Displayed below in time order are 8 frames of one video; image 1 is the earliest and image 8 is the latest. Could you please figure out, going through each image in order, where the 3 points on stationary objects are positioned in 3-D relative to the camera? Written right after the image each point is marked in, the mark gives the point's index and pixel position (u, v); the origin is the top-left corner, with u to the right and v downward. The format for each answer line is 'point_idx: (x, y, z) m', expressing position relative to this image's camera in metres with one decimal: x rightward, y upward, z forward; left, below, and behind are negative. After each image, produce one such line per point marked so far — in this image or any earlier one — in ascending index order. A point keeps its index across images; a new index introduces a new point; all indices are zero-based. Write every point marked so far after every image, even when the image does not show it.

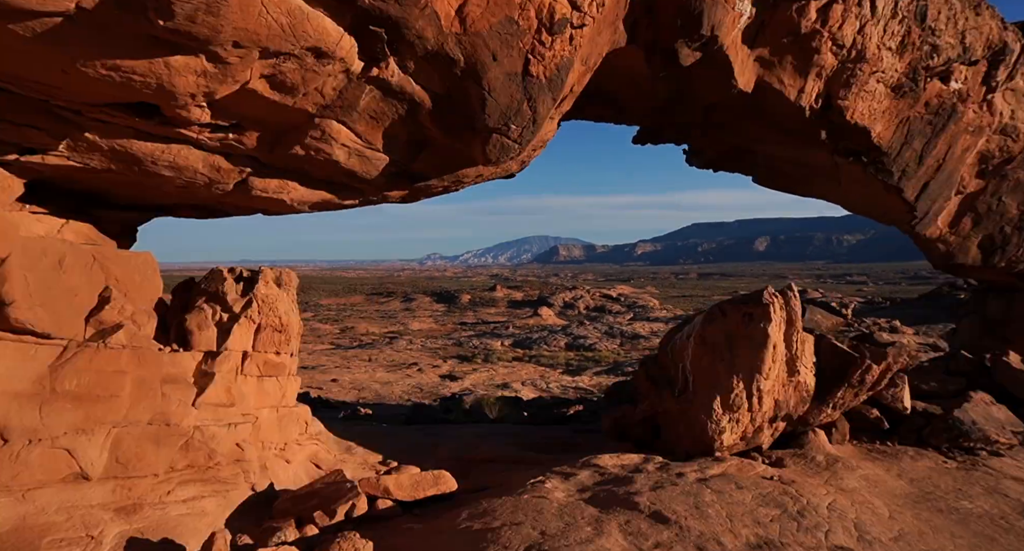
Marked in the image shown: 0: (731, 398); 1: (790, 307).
0: (+2.7, -1.5, +6.9) m
1: (+3.4, -0.4, +7.0) m
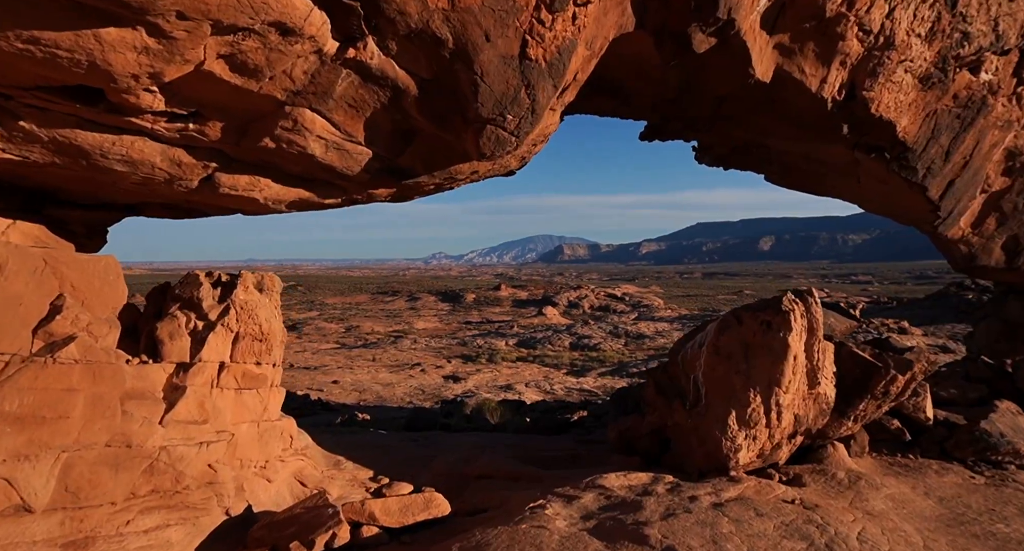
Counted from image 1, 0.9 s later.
0: (+2.6, -1.6, +6.3) m
1: (+3.4, -0.5, +6.5) m
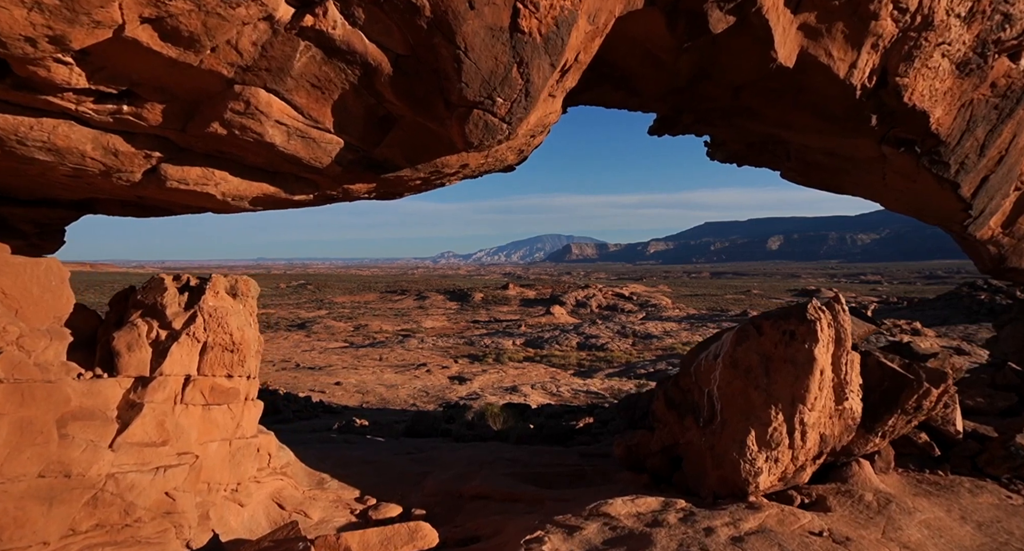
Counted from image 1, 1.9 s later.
0: (+2.6, -1.6, +5.7) m
1: (+3.4, -0.5, +5.9) m
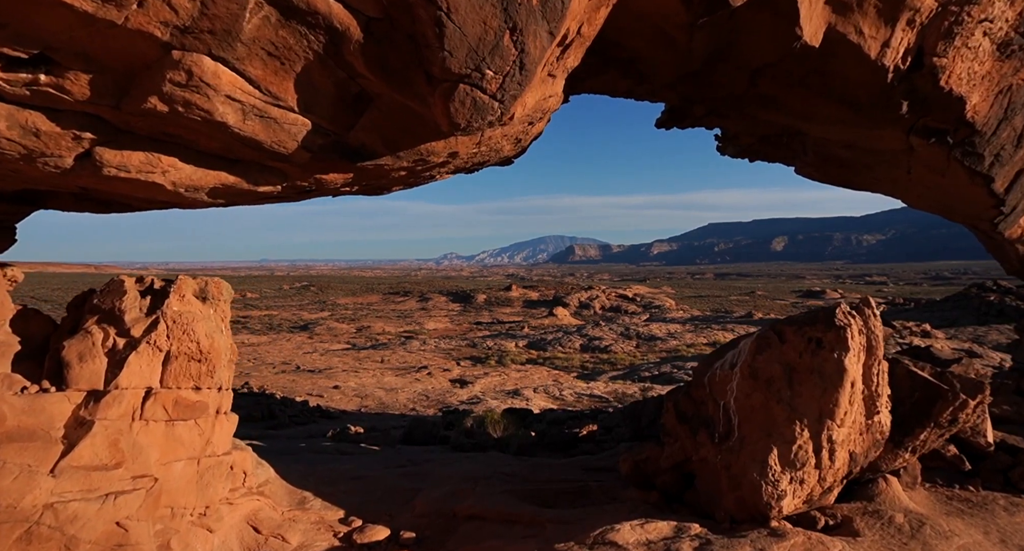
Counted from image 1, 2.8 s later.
0: (+2.6, -1.6, +5.2) m
1: (+3.4, -0.5, +5.3) m
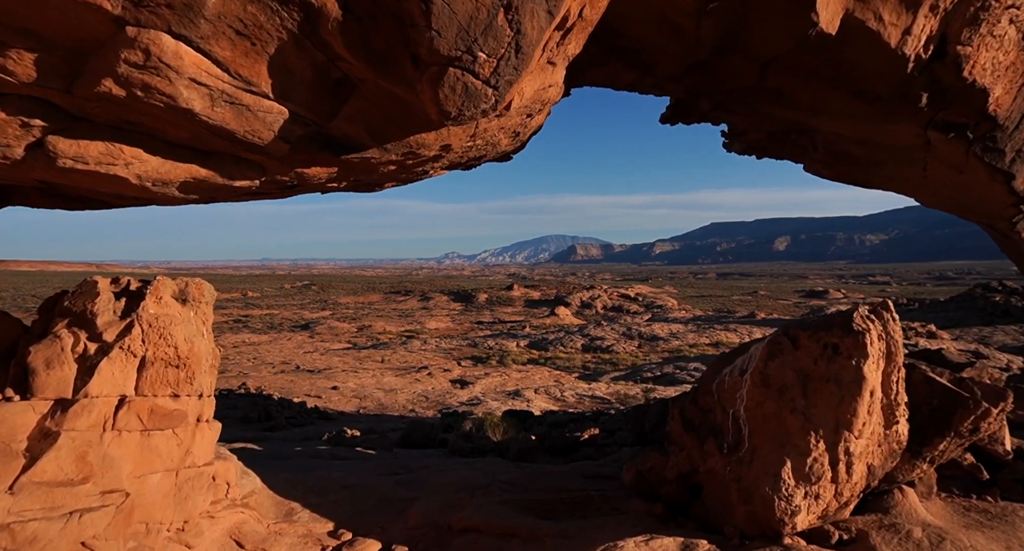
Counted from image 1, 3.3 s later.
0: (+2.5, -1.6, +4.9) m
1: (+3.3, -0.5, +5.0) m
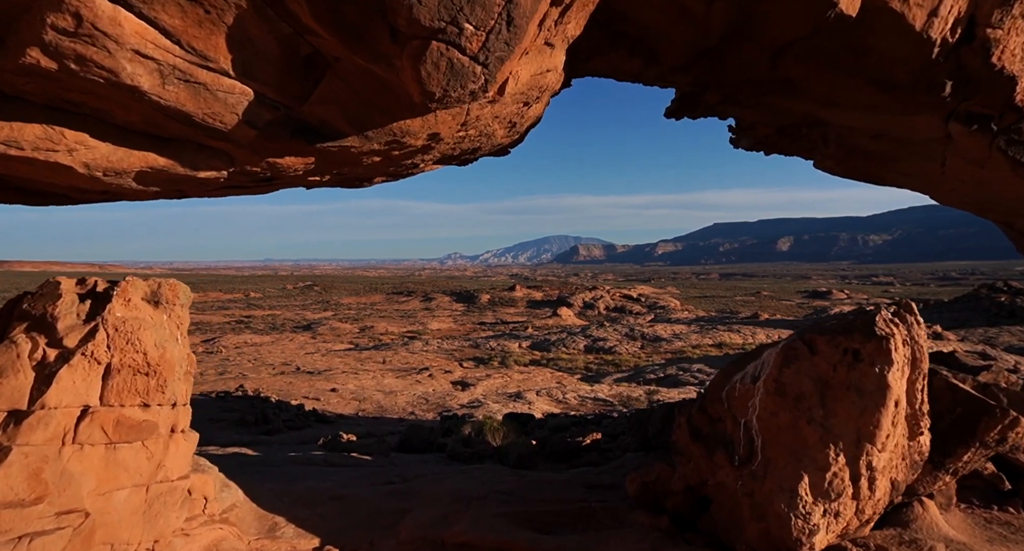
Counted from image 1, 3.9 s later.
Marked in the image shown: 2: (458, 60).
0: (+2.5, -1.6, +4.5) m
1: (+3.3, -0.5, +4.6) m
2: (-0.3, +1.1, +2.9) m
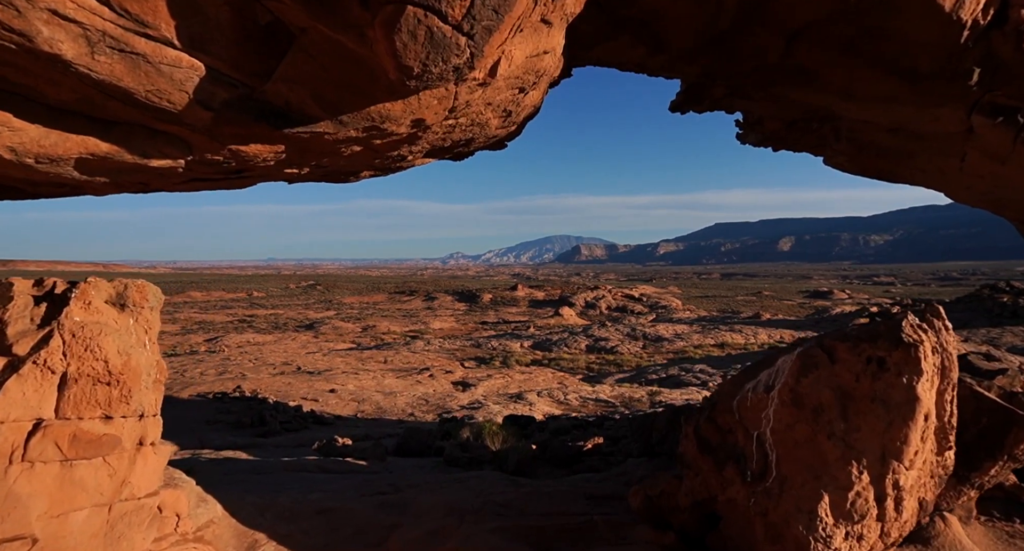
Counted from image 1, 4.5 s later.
0: (+2.5, -1.7, +4.1) m
1: (+3.3, -0.6, +4.2) m
2: (-0.3, +1.1, +2.5) m
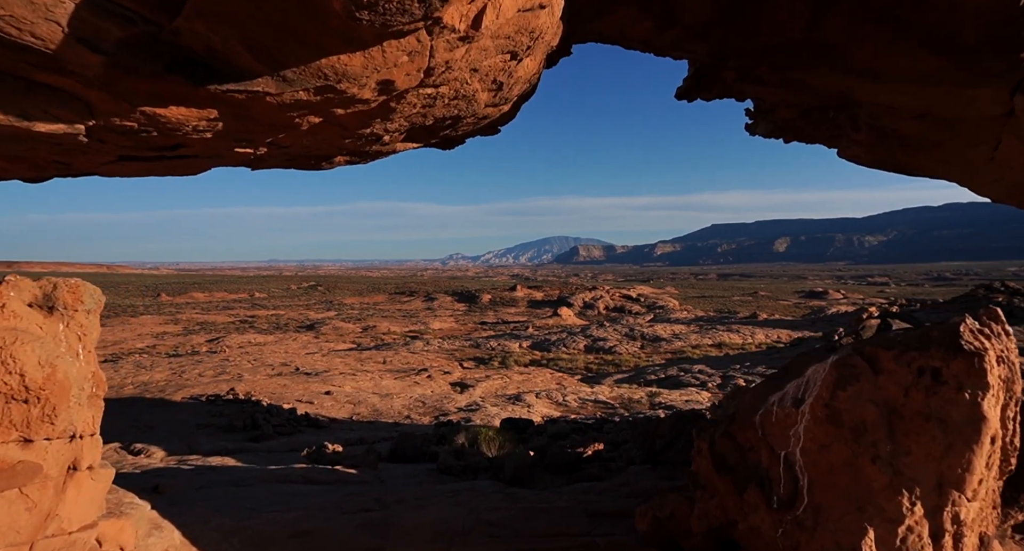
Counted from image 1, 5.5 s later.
0: (+2.4, -1.6, +3.5) m
1: (+3.2, -0.5, +3.6) m
2: (-0.4, +1.1, +1.9) m
